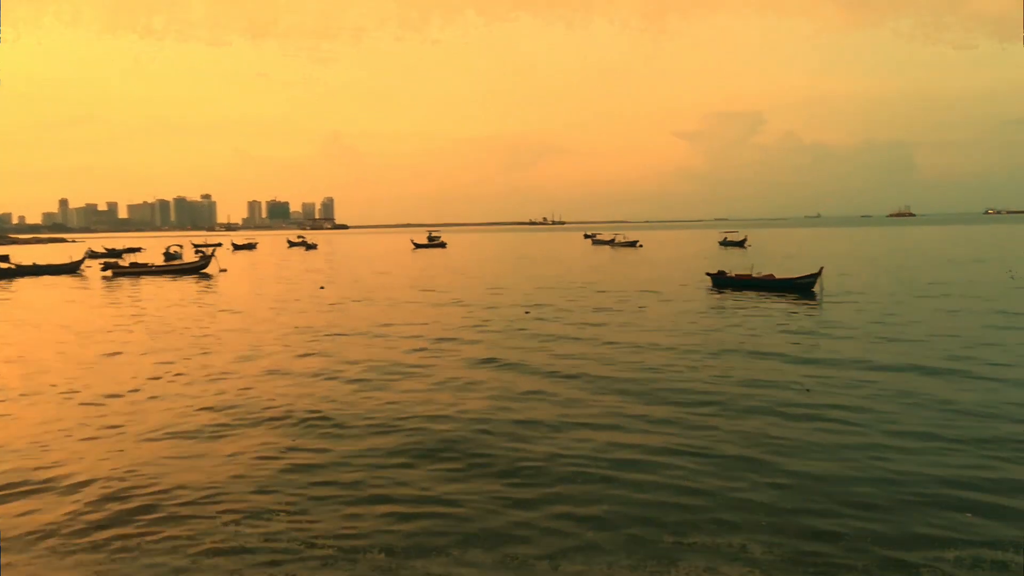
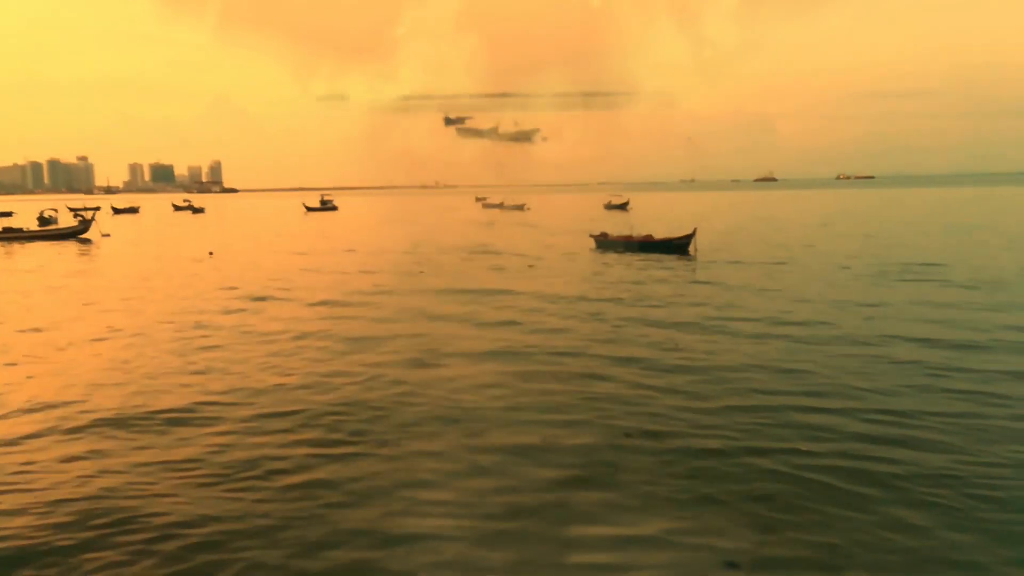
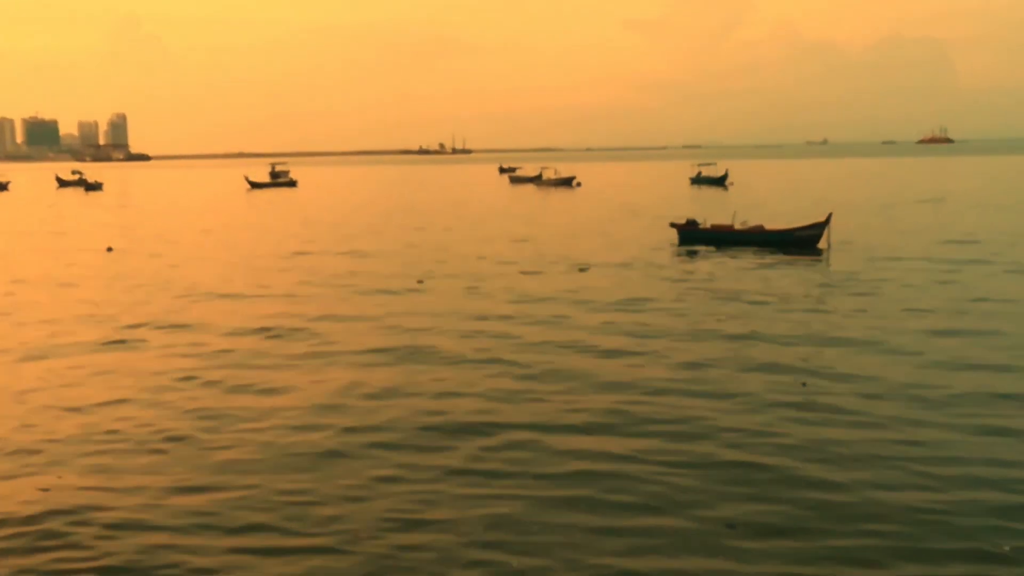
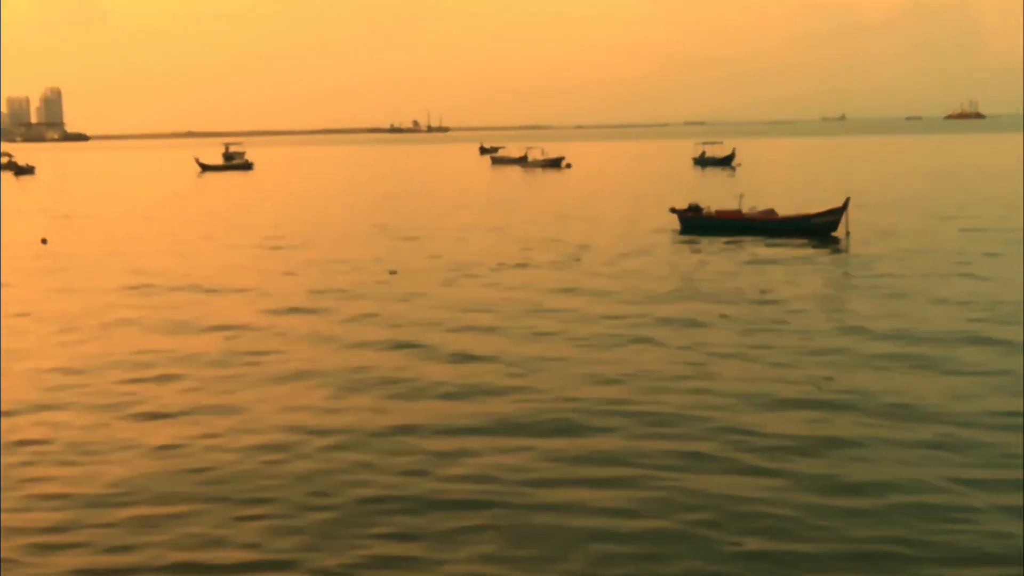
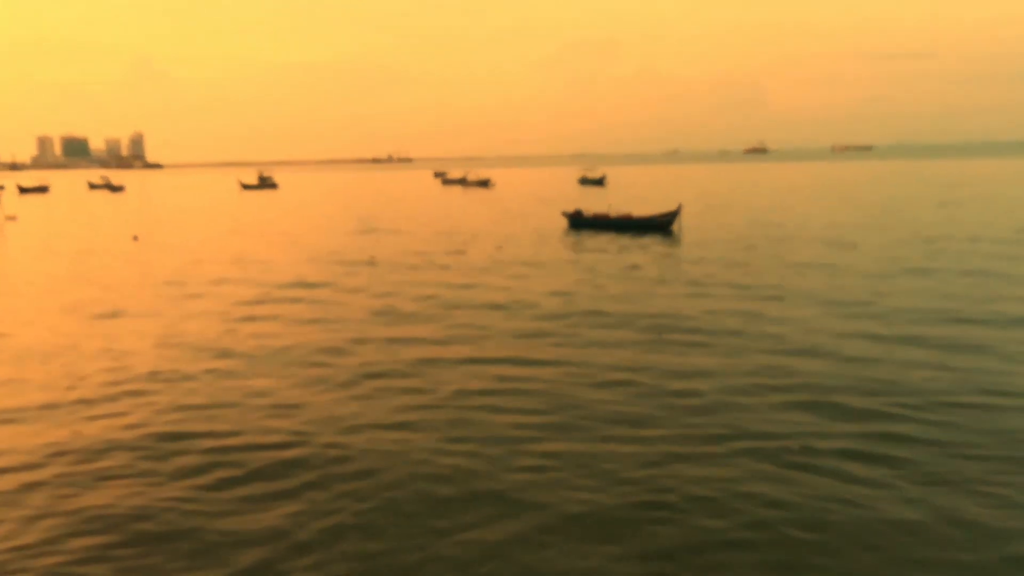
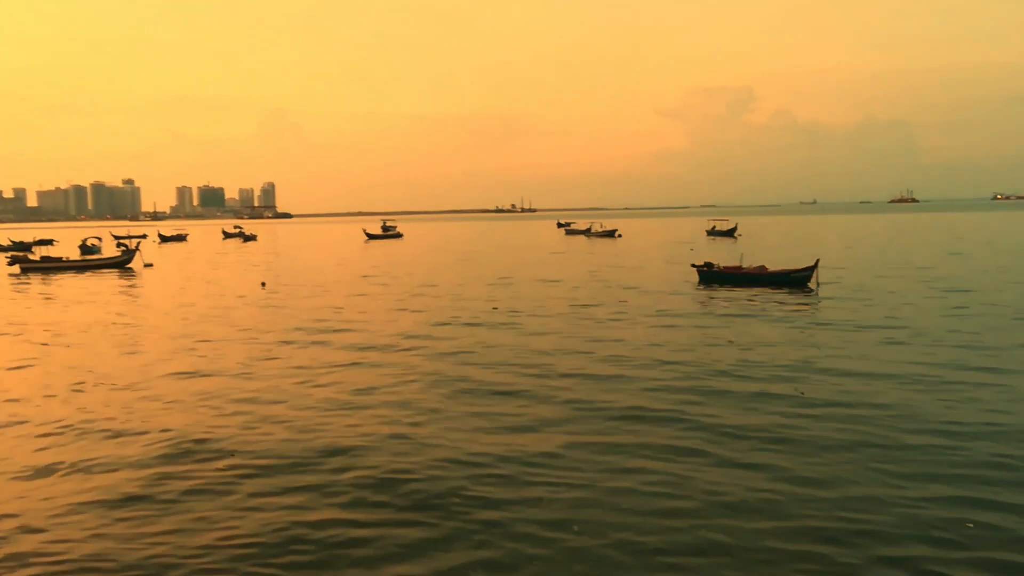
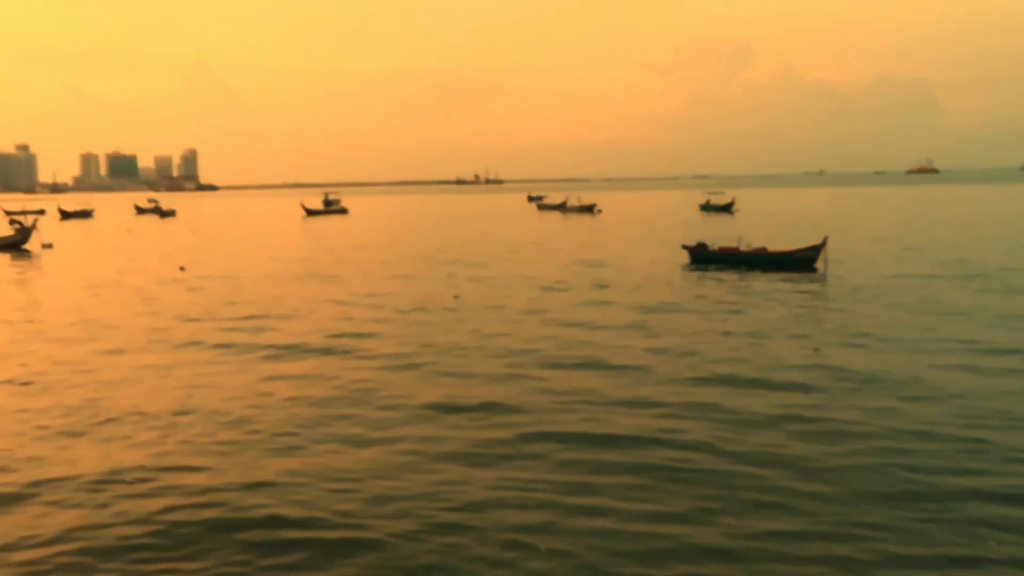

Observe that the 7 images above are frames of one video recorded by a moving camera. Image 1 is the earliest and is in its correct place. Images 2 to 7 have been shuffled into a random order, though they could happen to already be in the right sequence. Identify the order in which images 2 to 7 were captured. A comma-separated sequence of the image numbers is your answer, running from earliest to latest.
6, 7, 3, 4, 2, 5
